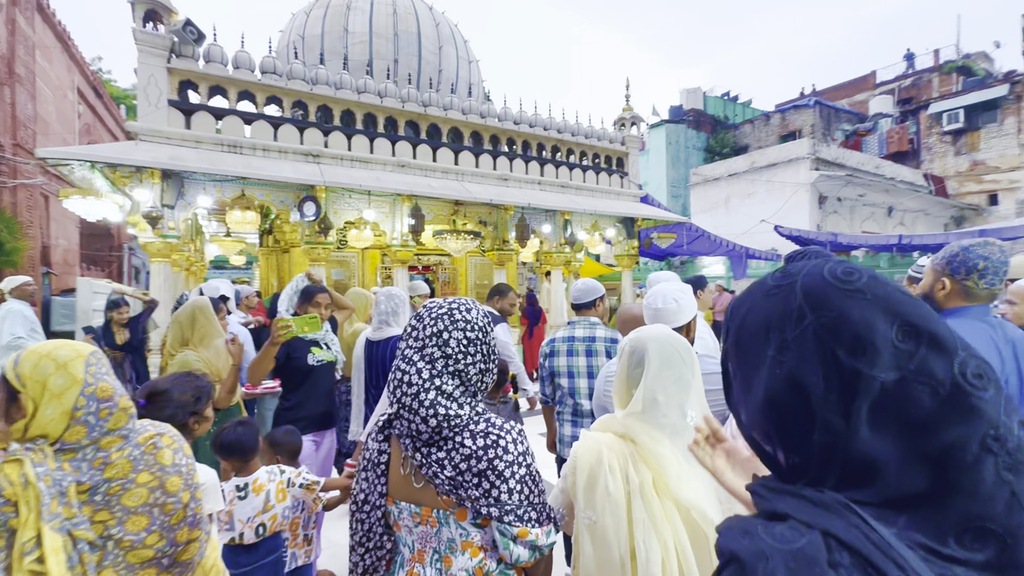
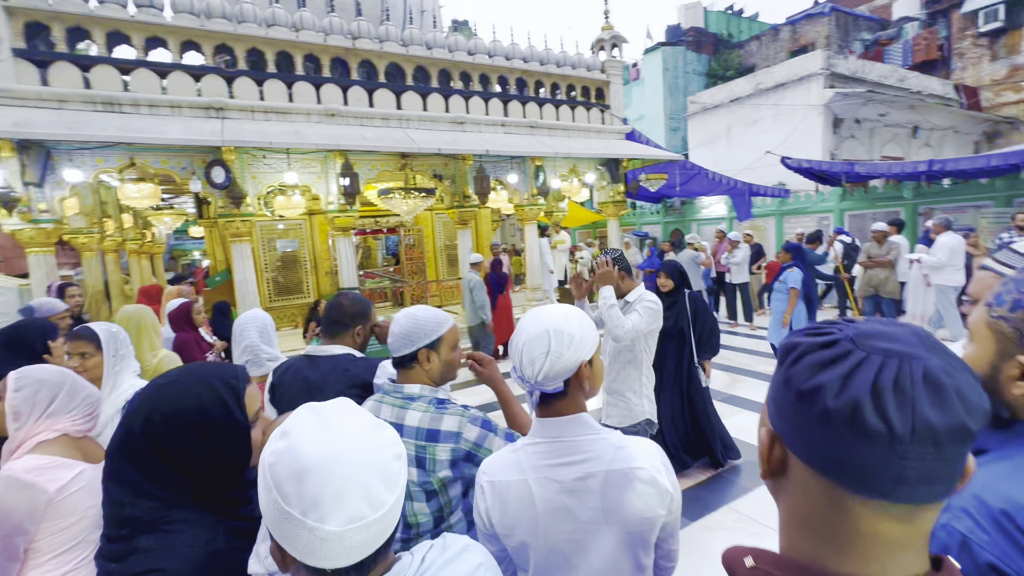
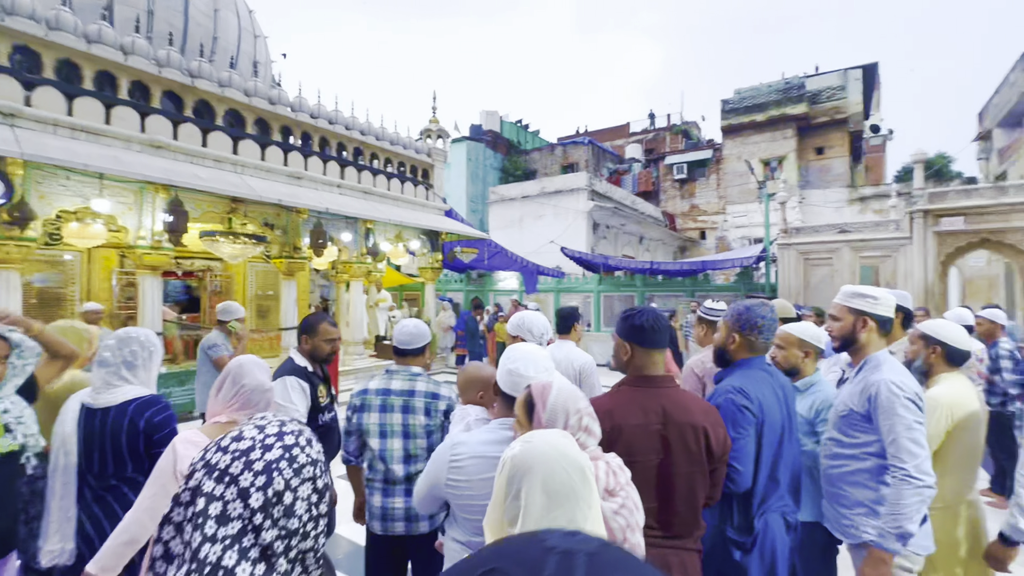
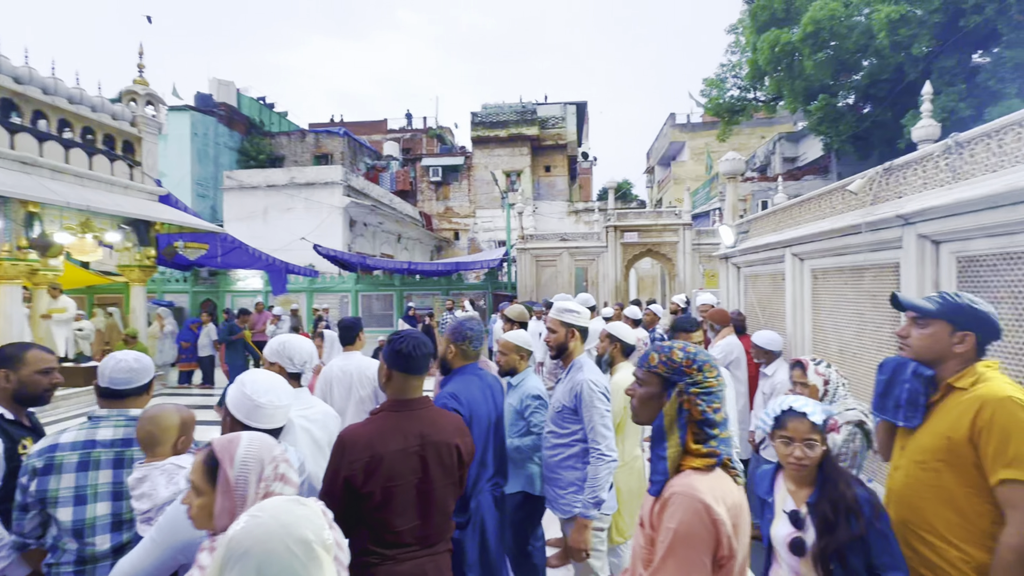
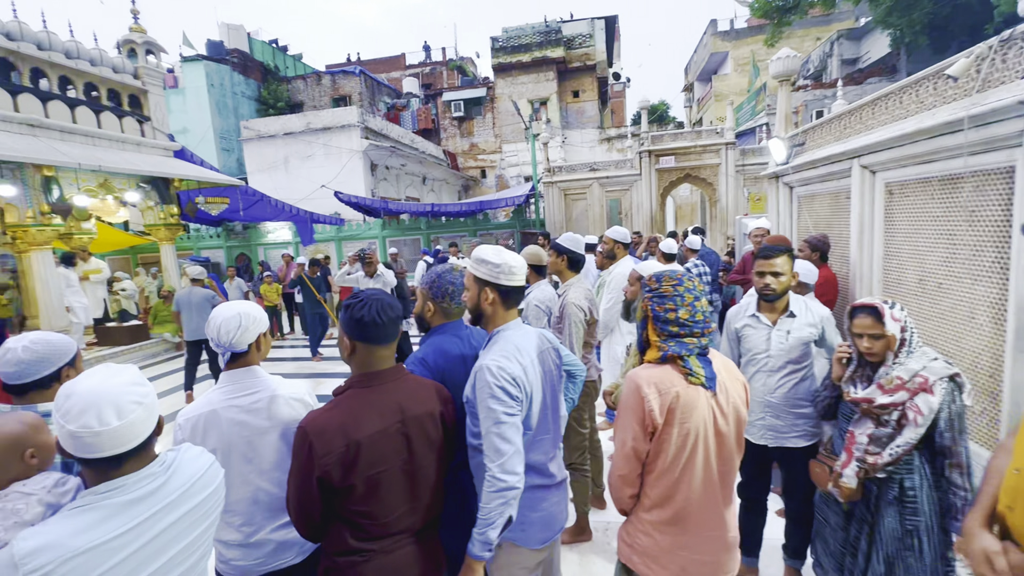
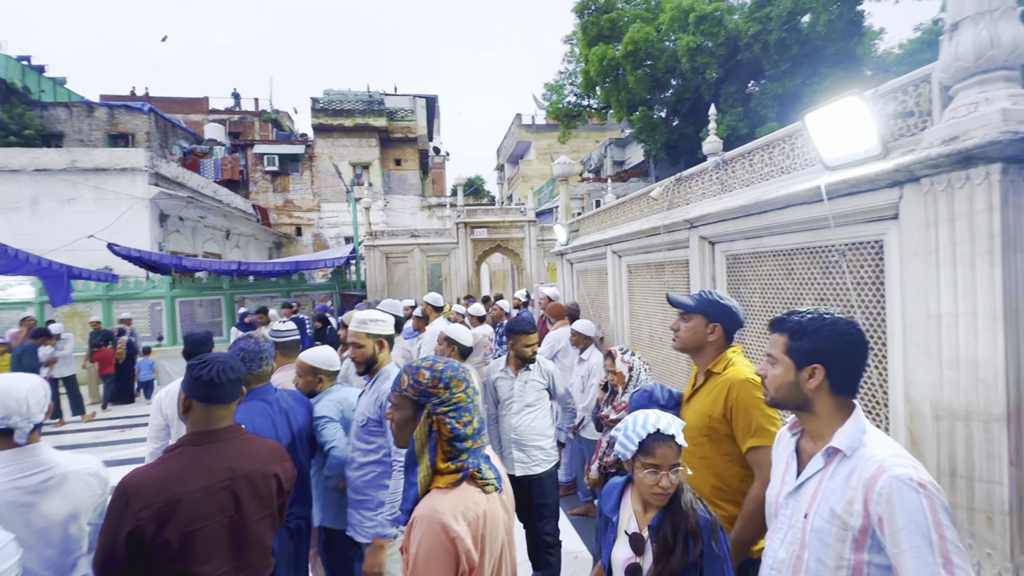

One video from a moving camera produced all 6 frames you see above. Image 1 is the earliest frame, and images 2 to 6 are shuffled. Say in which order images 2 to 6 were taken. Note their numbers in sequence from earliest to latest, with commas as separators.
3, 4, 6, 5, 2
